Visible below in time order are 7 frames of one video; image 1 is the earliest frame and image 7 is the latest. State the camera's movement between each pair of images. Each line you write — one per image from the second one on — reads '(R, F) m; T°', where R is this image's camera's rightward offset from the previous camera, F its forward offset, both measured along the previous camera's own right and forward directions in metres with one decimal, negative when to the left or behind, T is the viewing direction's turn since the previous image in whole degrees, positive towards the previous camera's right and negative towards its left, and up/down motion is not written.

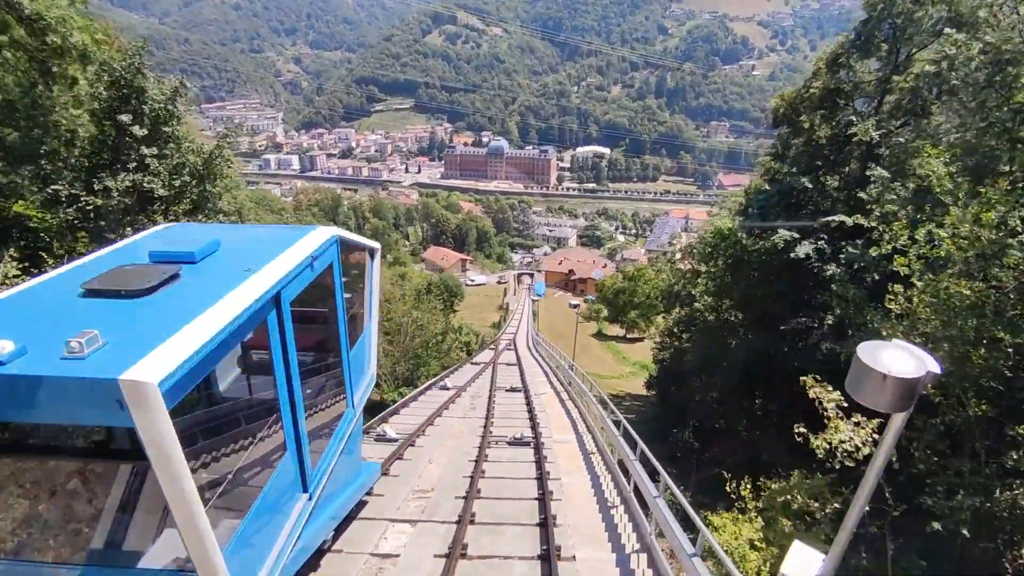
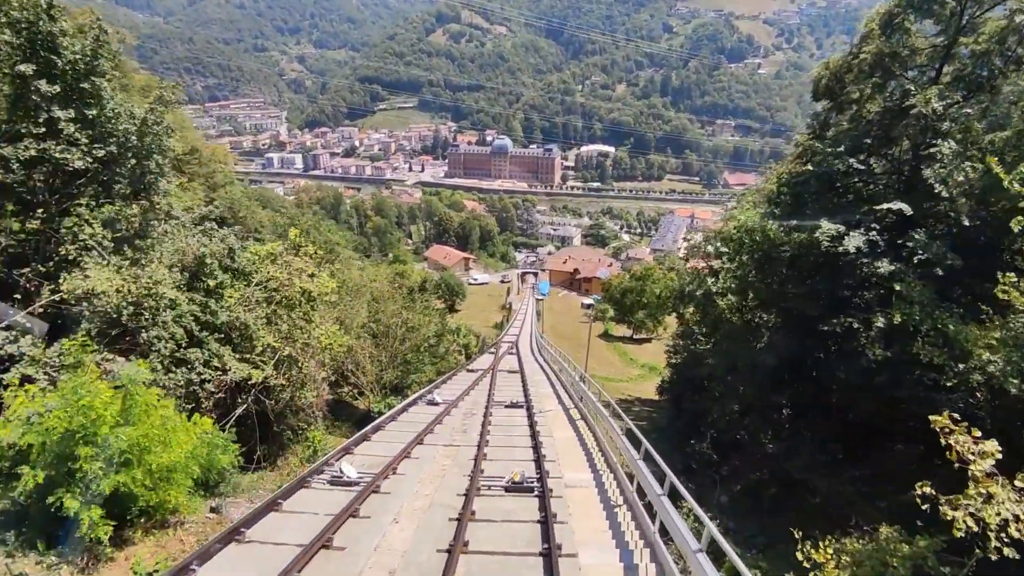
(+0.1, +1.8) m; 0°
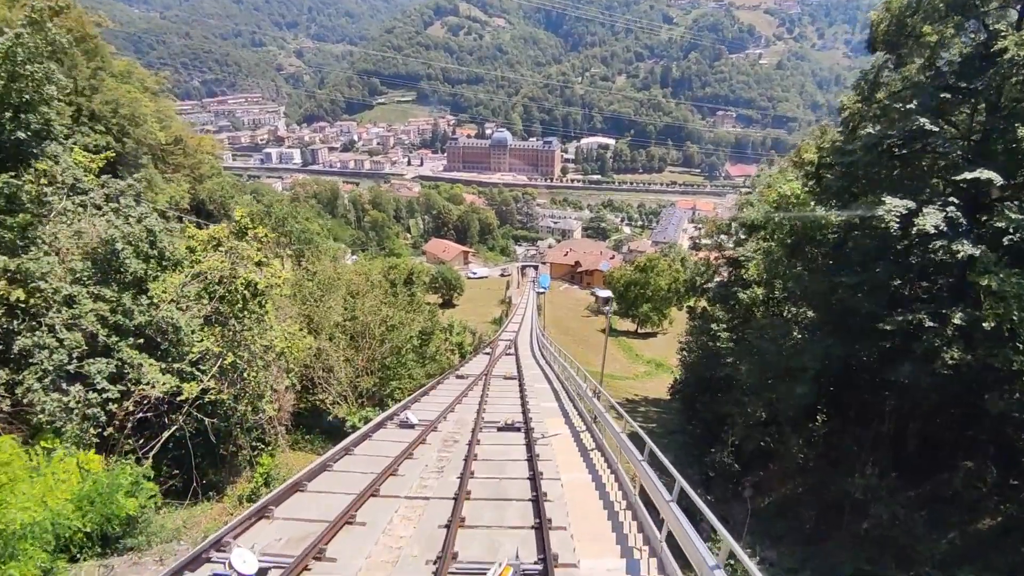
(+0.1, +2.1) m; 0°
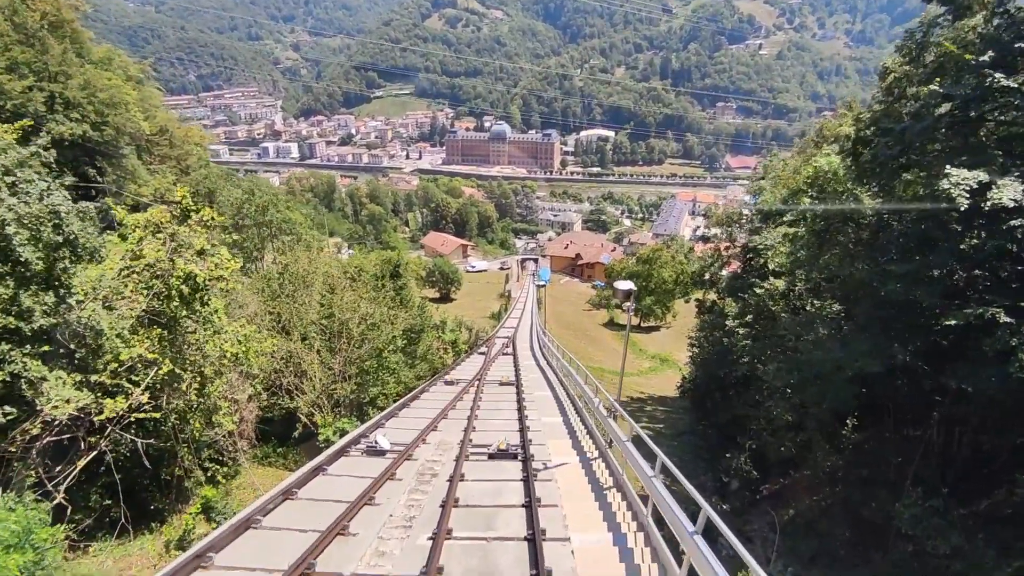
(+0.1, +1.5) m; 0°
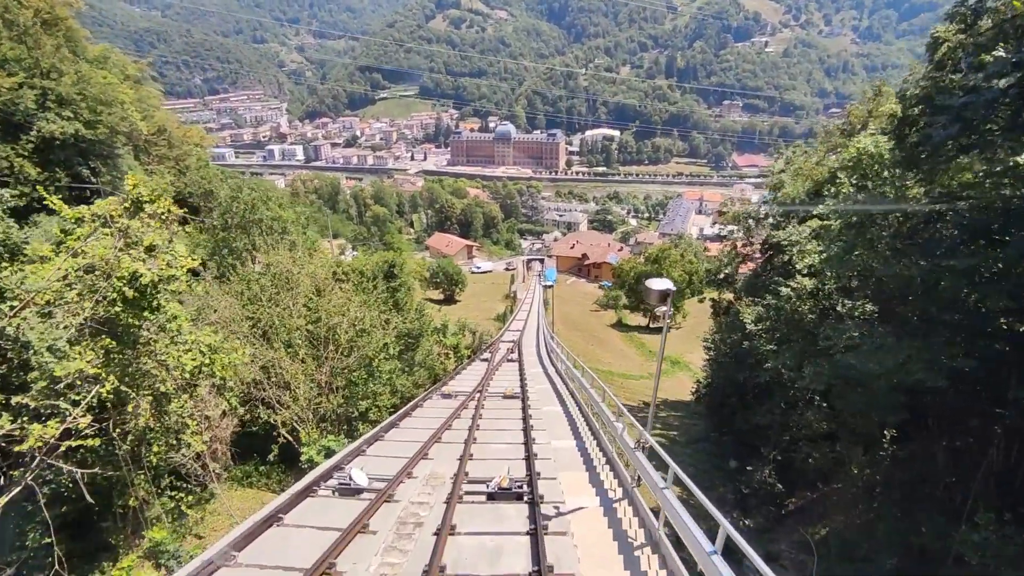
(0.0, +1.1) m; -1°
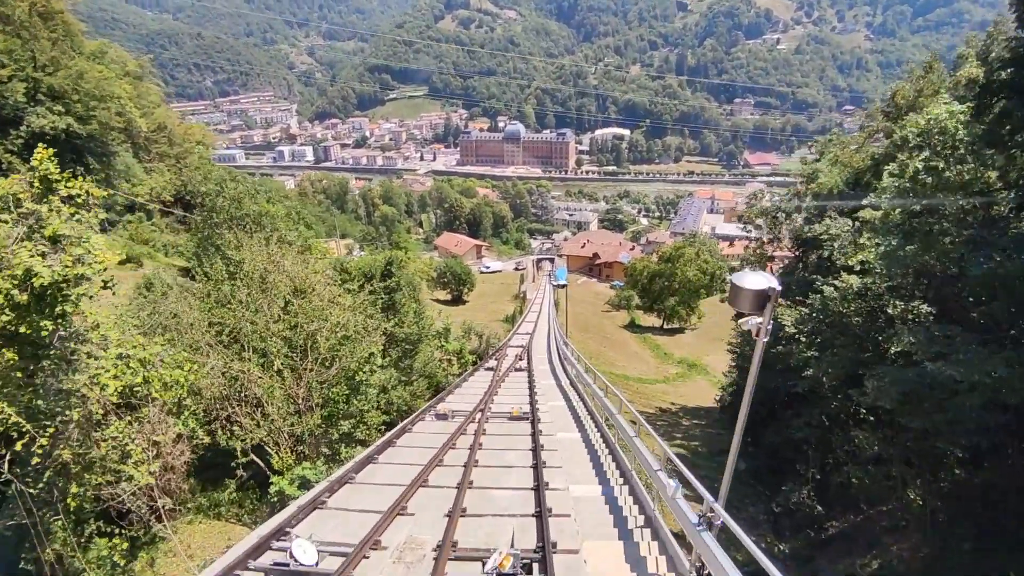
(0.0, +1.5) m; -1°
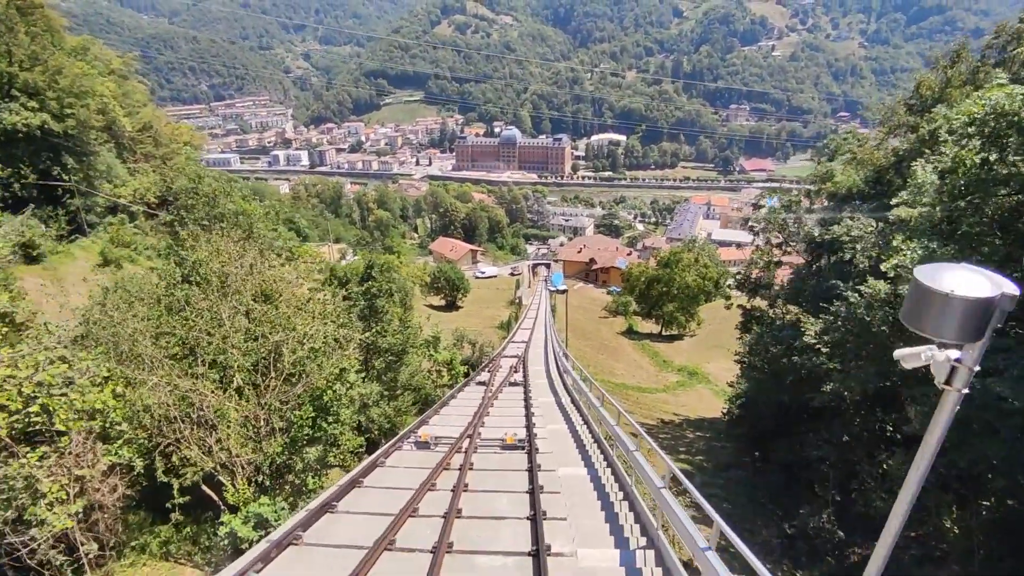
(0.0, +1.1) m; 0°
